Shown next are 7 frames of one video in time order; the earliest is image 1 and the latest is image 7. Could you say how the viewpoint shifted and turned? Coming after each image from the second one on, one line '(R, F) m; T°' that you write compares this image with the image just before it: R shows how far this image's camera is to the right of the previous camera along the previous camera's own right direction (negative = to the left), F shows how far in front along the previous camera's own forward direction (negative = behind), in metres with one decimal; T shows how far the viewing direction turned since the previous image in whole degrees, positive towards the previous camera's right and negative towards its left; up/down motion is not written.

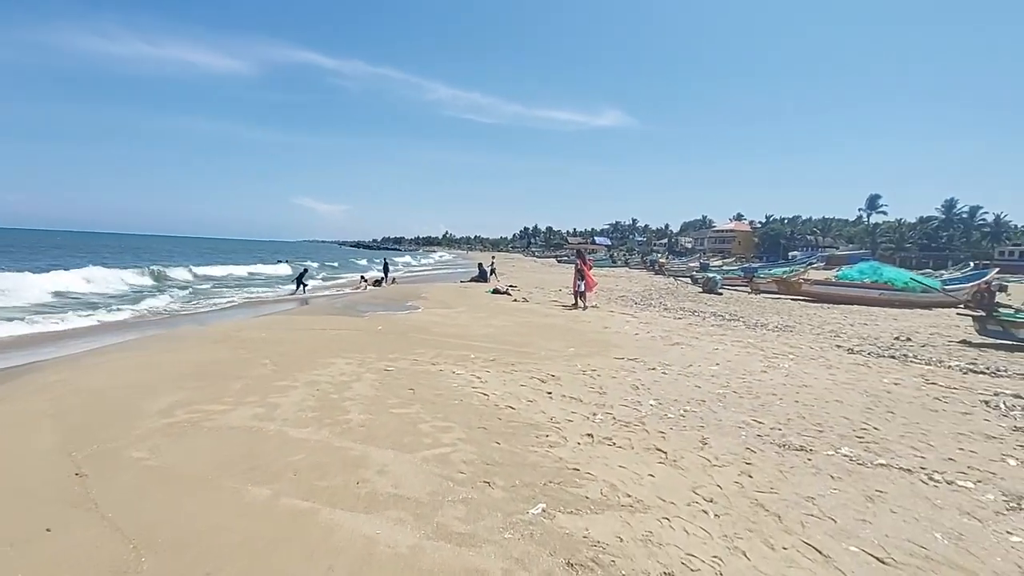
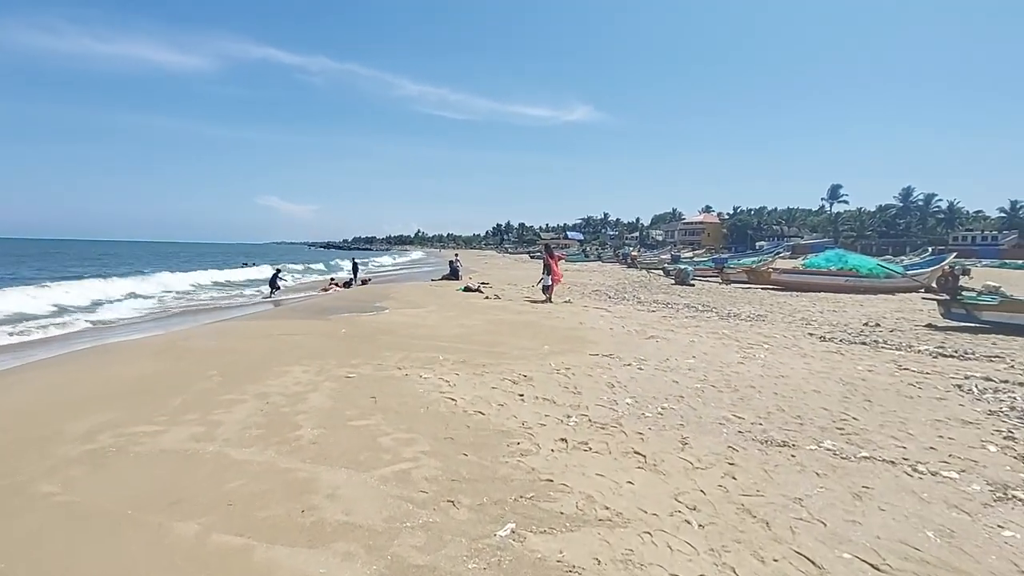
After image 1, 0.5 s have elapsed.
(+0.1, +0.4) m; +3°
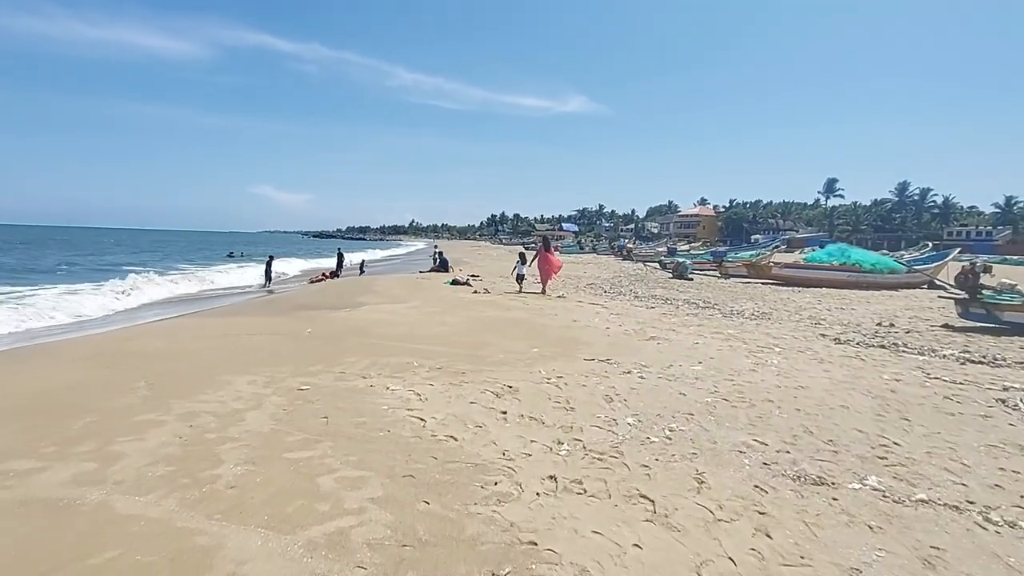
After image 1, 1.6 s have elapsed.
(+0.2, +1.2) m; +1°
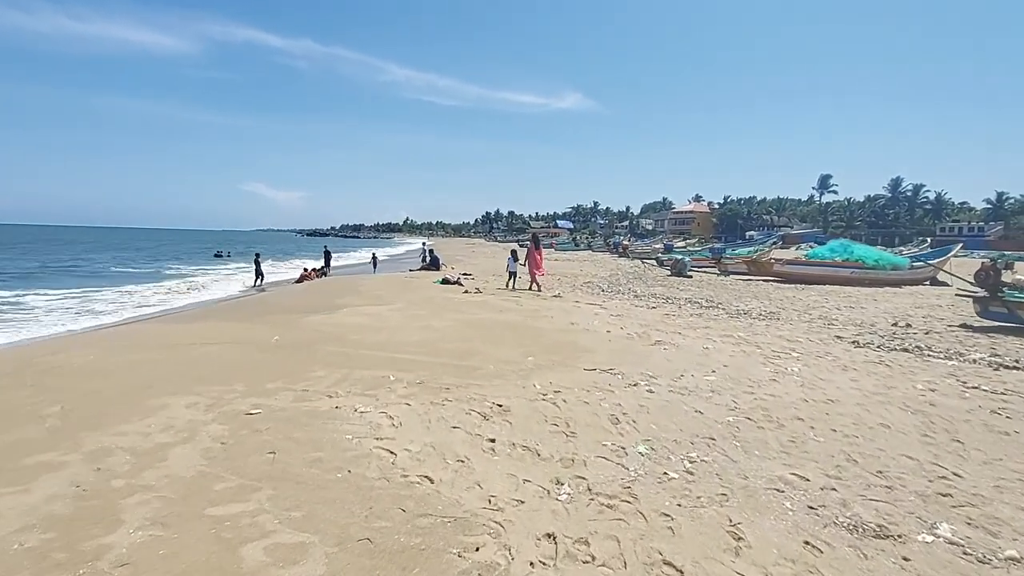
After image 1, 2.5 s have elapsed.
(+0.1, +1.1) m; +1°
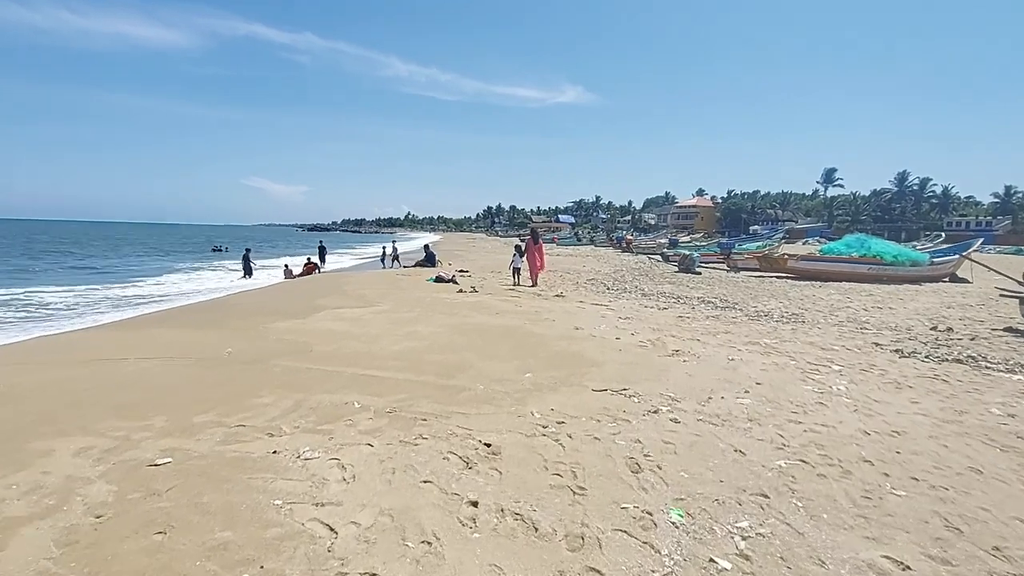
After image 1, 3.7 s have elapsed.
(+0.1, +1.4) m; 0°
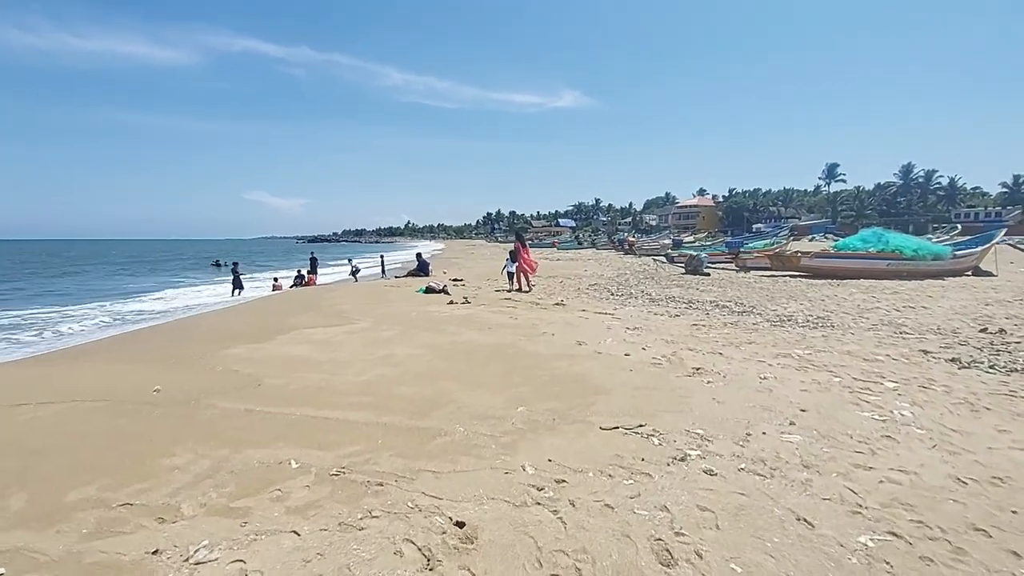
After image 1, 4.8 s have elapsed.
(+0.2, +1.4) m; 0°
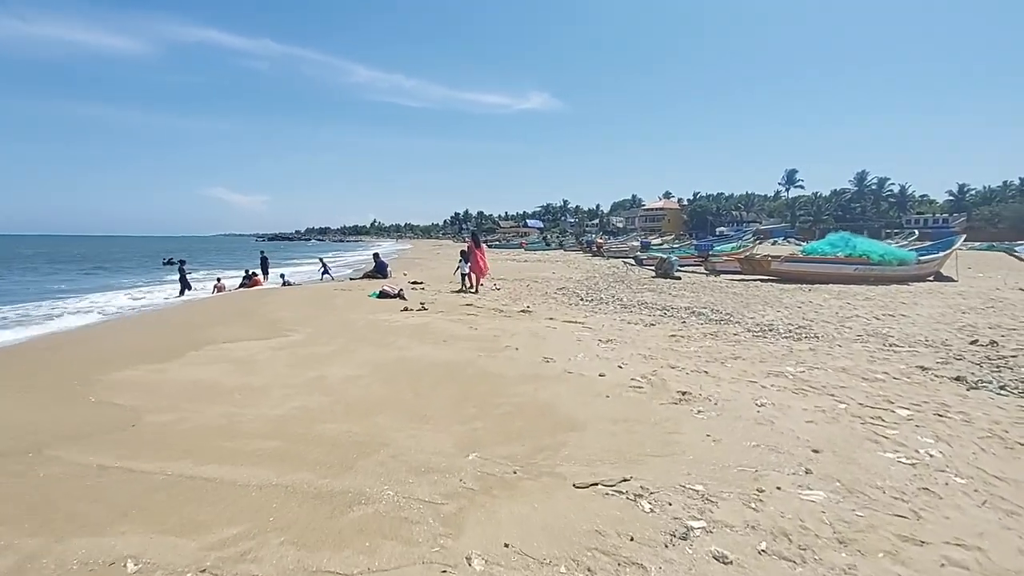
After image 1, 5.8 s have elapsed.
(+0.2, +1.3) m; +4°
